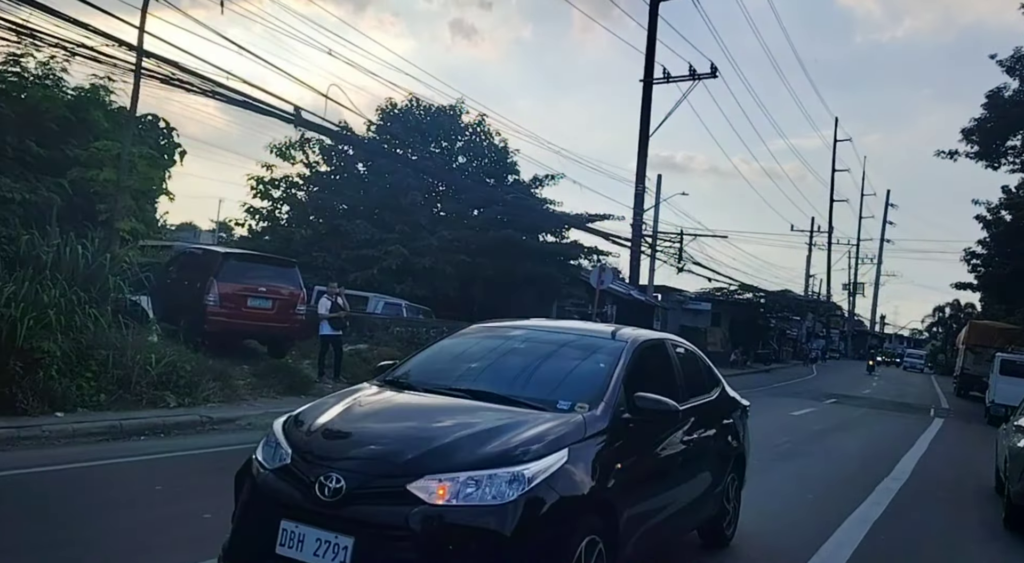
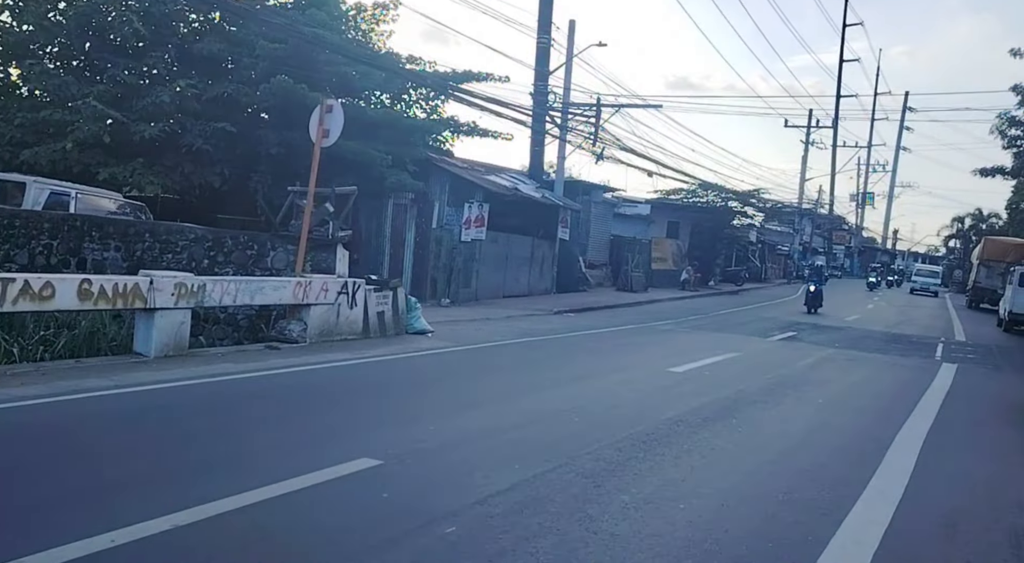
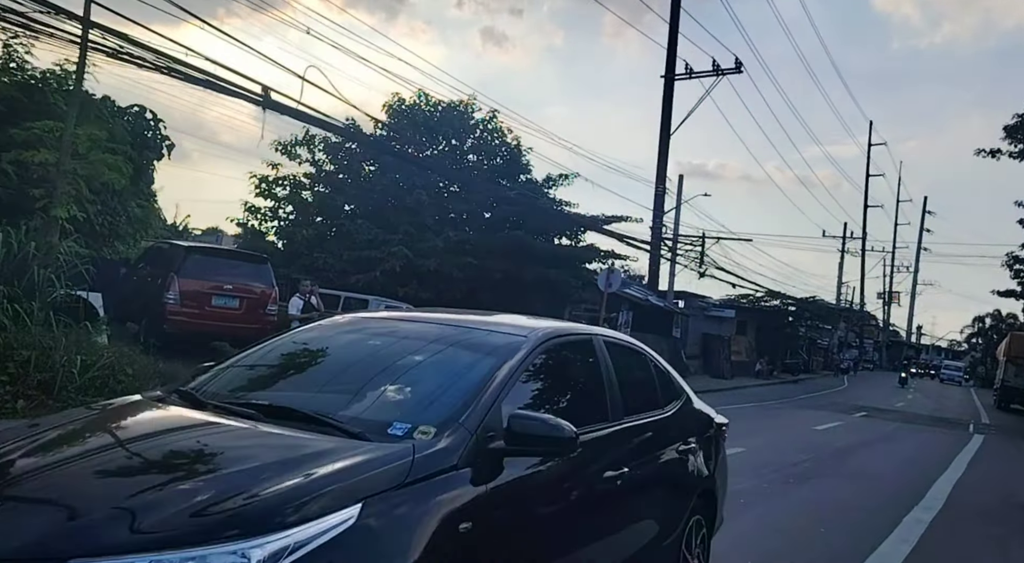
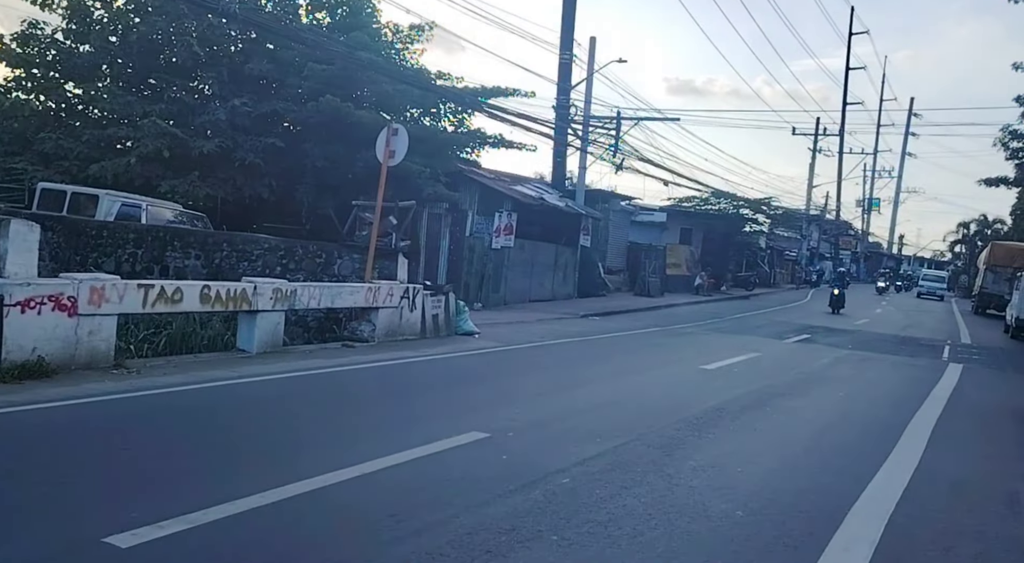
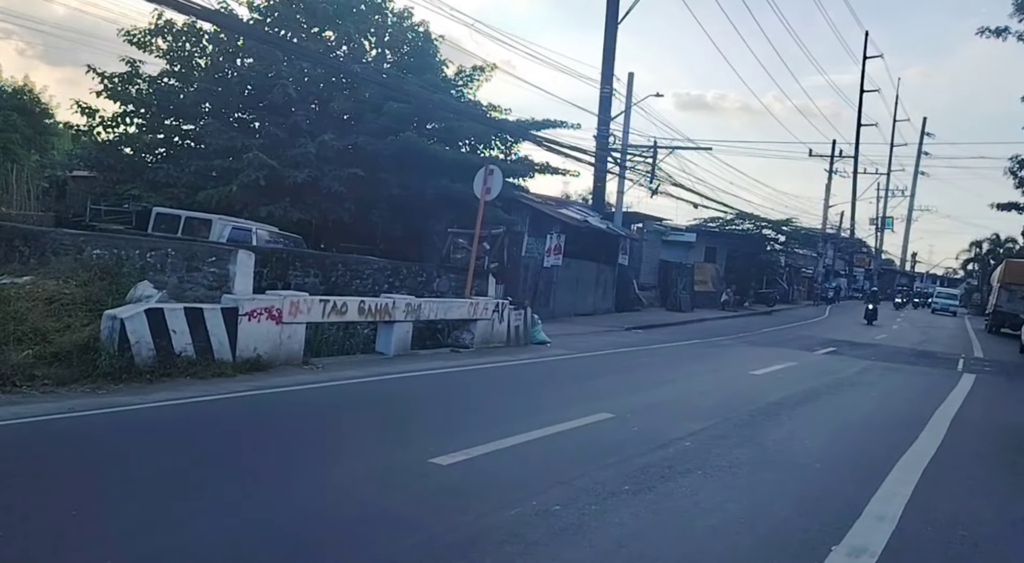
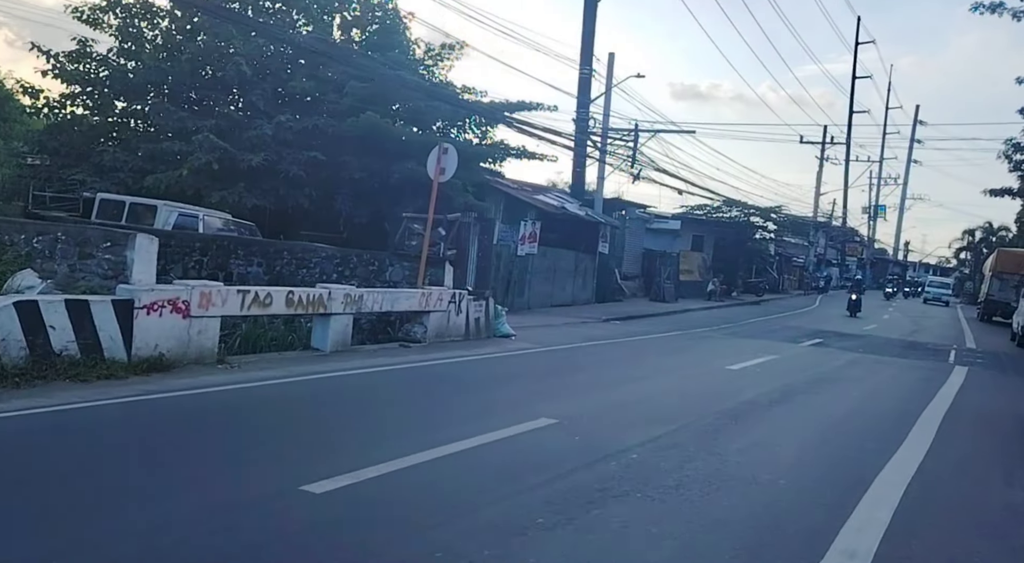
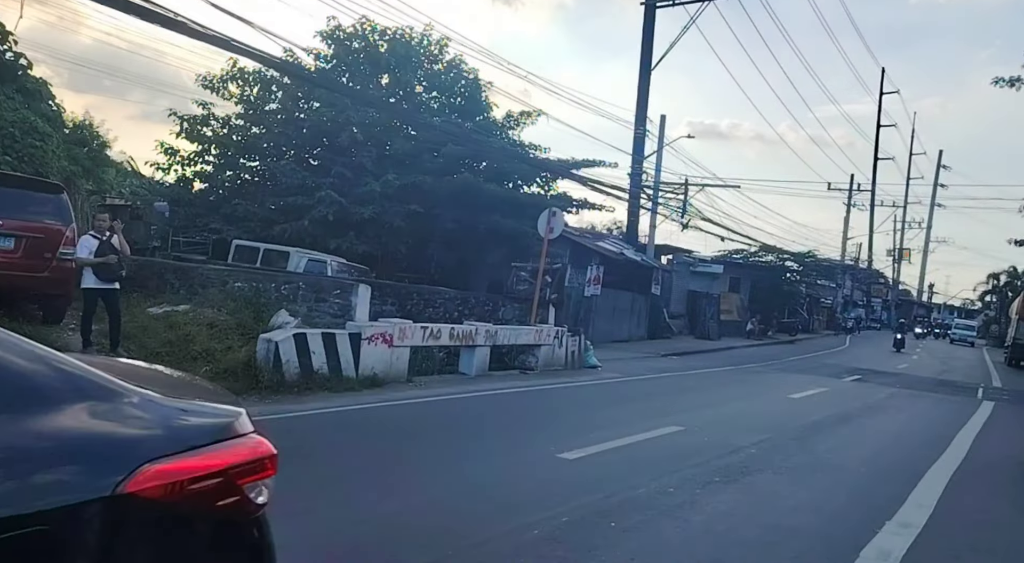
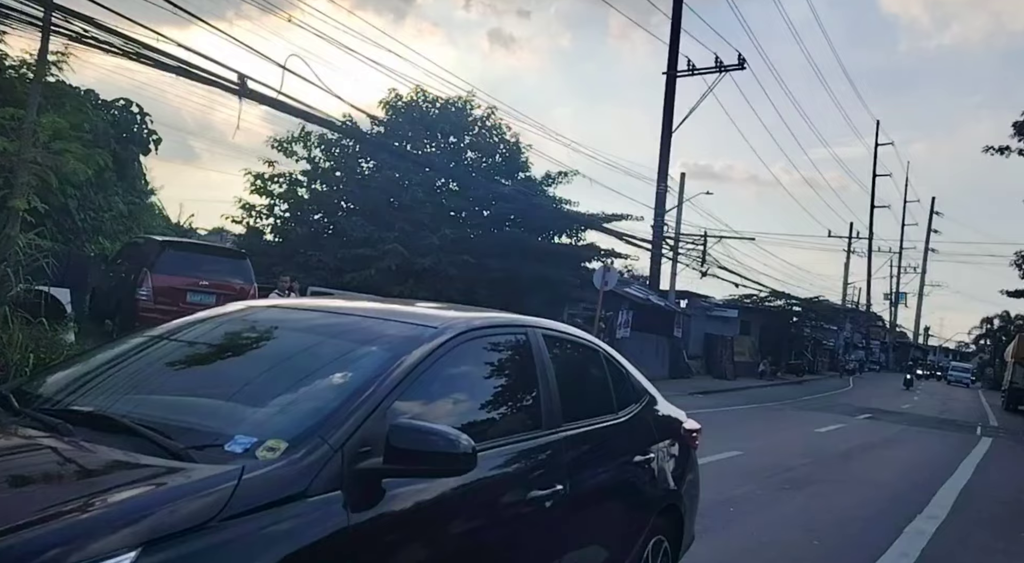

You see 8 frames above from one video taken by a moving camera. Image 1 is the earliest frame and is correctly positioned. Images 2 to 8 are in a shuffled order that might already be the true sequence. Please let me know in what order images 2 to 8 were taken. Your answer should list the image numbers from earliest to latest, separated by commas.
3, 8, 7, 5, 6, 4, 2
